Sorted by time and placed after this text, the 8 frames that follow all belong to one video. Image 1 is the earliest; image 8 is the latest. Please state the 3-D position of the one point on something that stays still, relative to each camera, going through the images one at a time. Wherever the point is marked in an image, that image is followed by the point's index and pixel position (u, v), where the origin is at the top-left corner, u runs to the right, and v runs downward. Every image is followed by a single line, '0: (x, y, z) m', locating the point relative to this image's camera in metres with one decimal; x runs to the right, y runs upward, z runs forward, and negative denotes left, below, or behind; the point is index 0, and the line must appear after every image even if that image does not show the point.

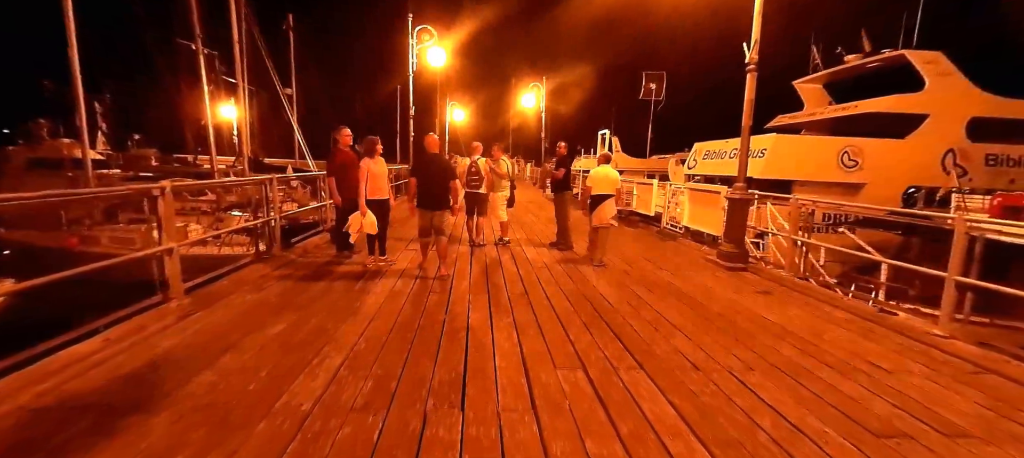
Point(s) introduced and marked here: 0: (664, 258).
0: (+2.6, -0.5, +6.9) m
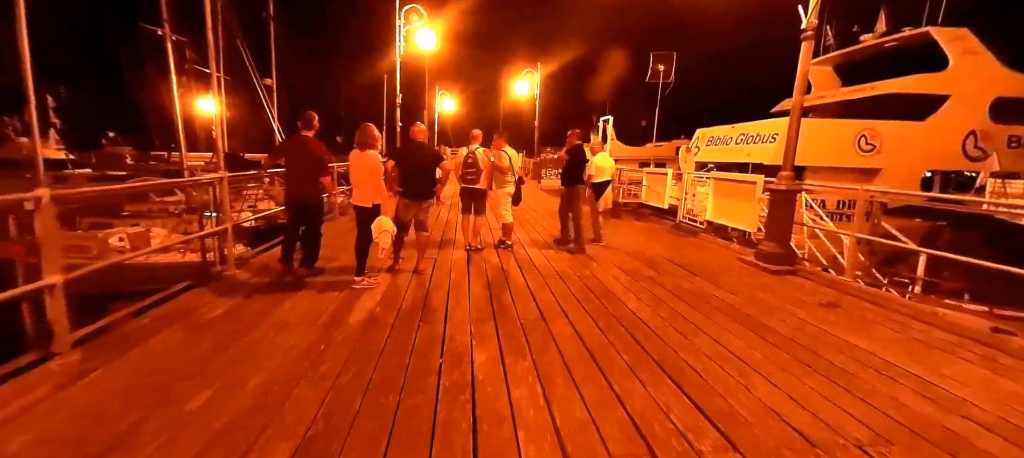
0: (+2.6, -0.4, +6.0) m
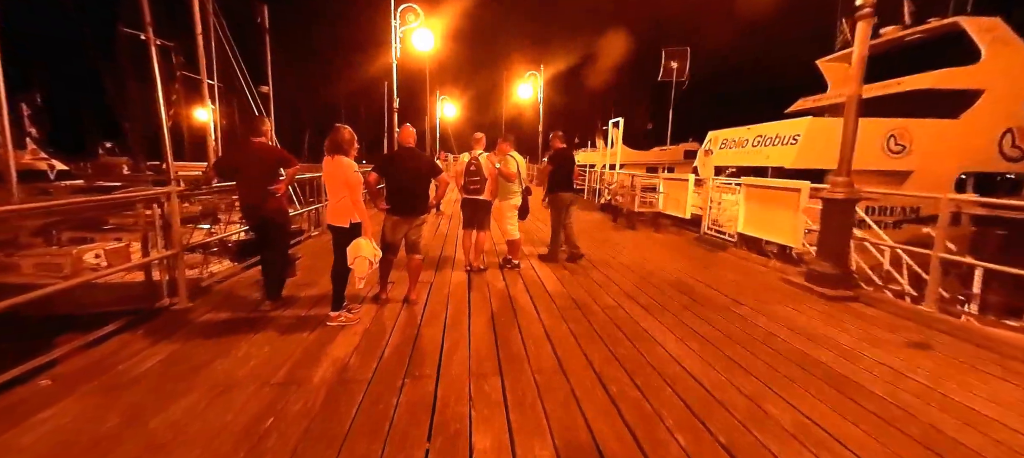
0: (+2.7, -0.6, +5.2) m
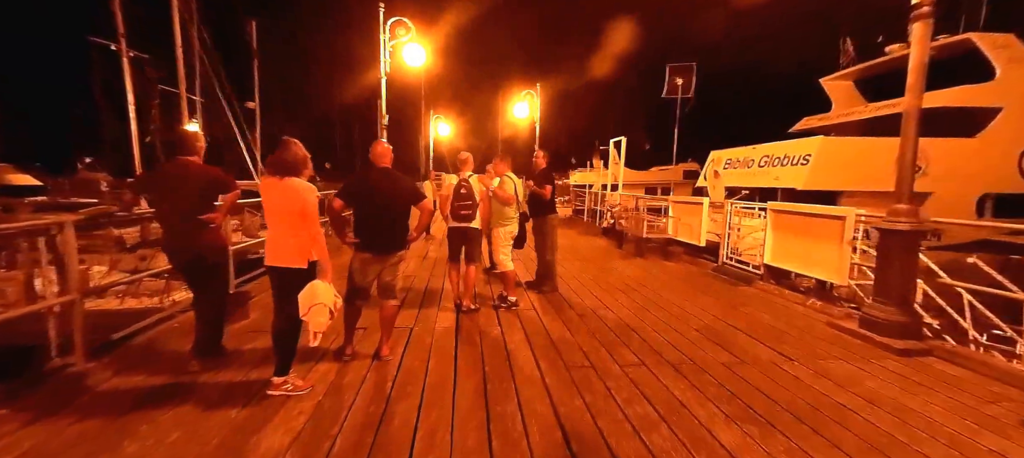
0: (+2.7, -1.0, +4.4) m
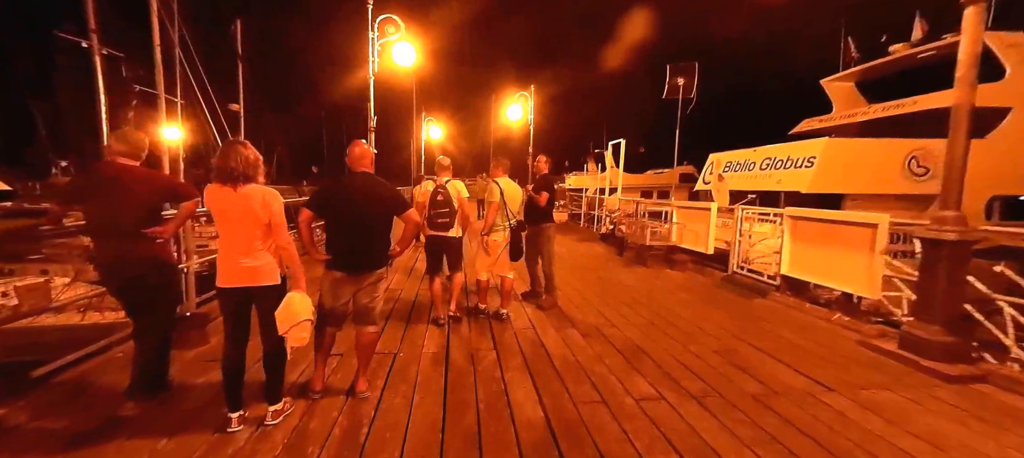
0: (+2.7, -1.1, +3.9) m
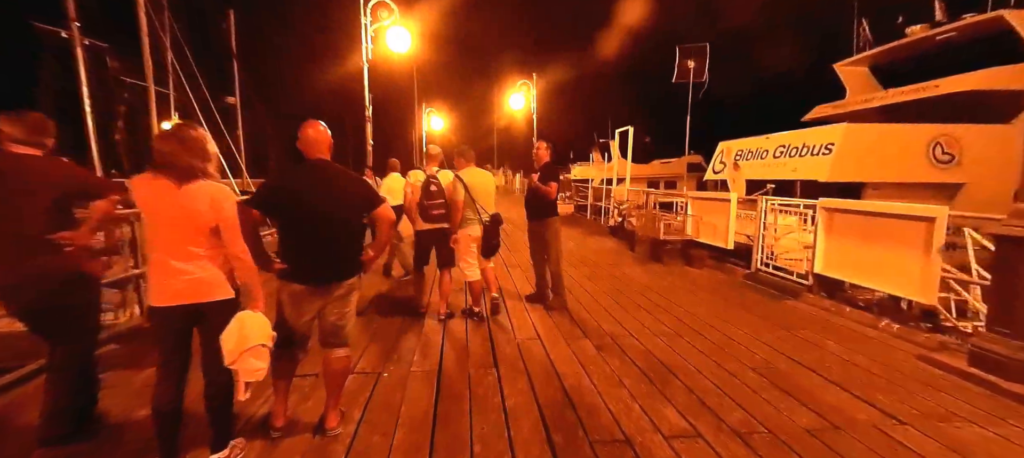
0: (+2.7, -1.1, +3.4) m
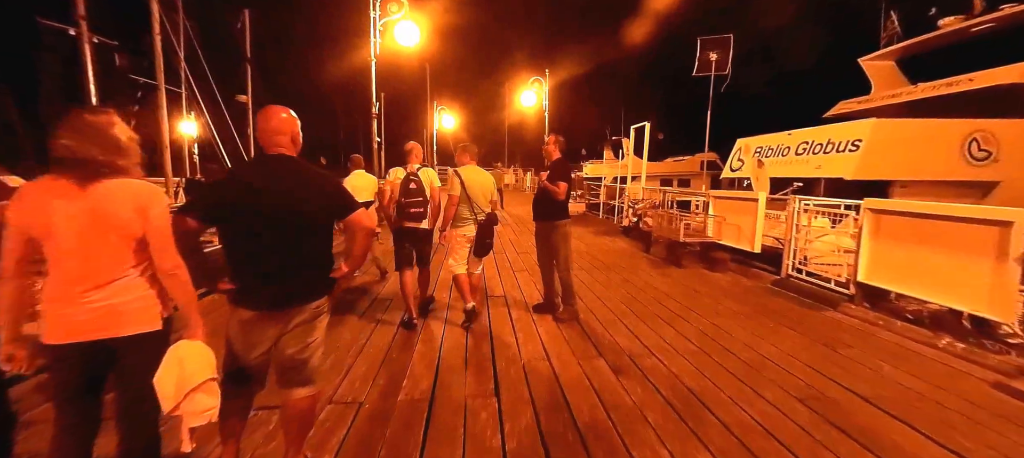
0: (+2.7, -1.1, +2.9) m
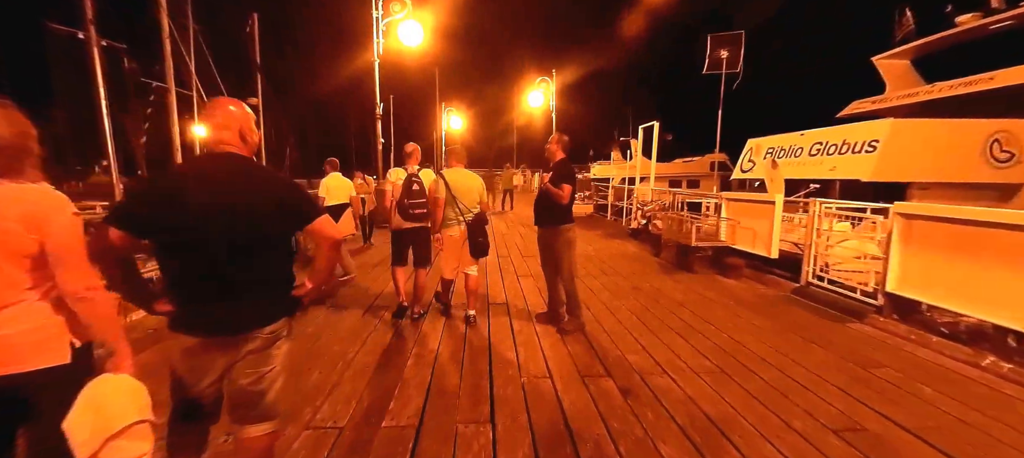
0: (+2.7, -1.2, +2.6) m
